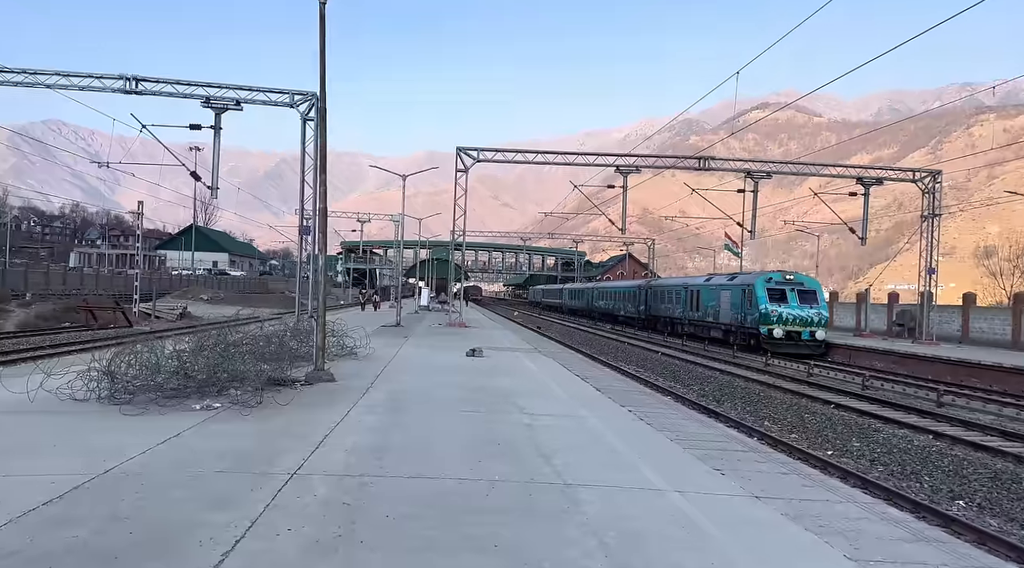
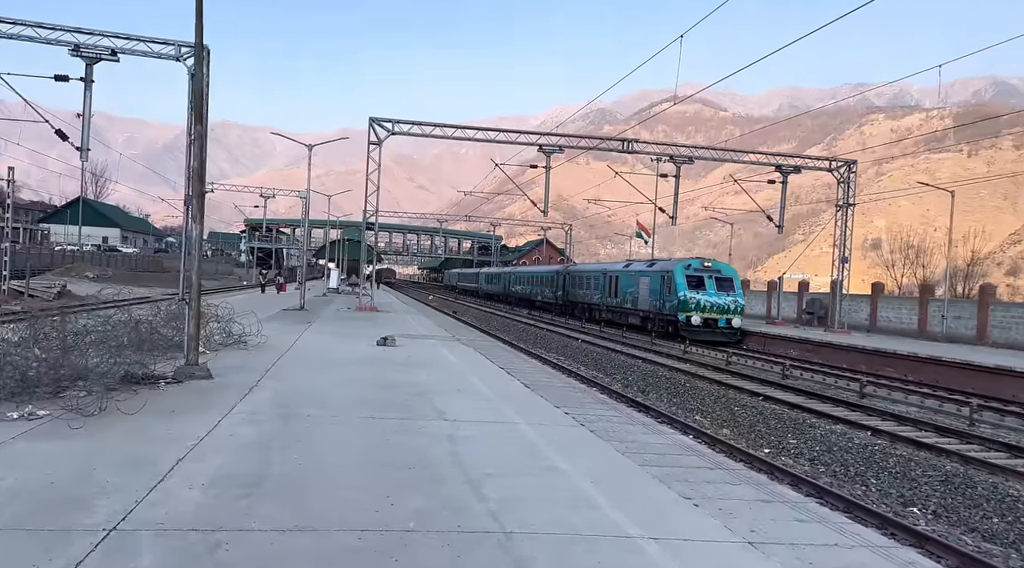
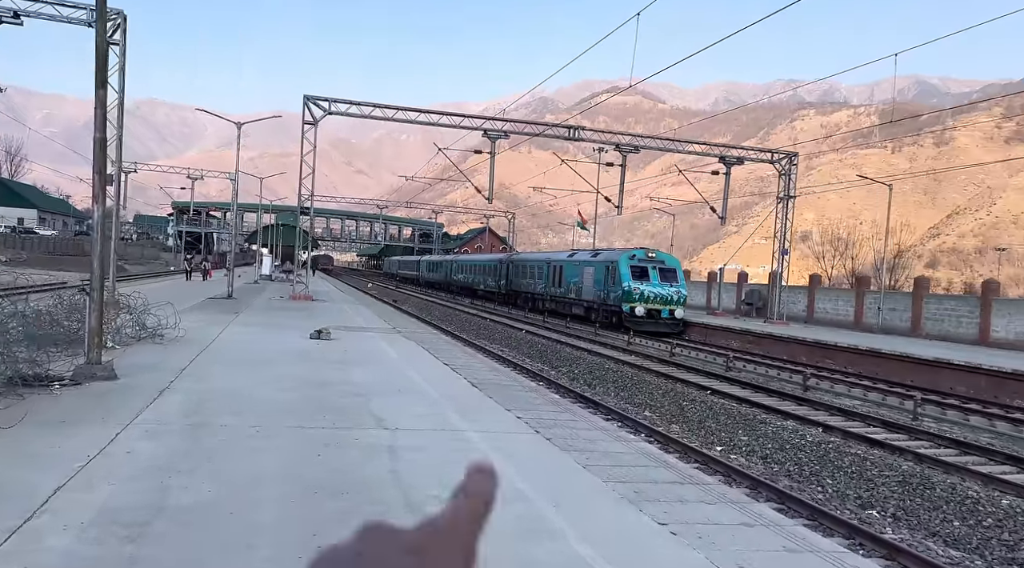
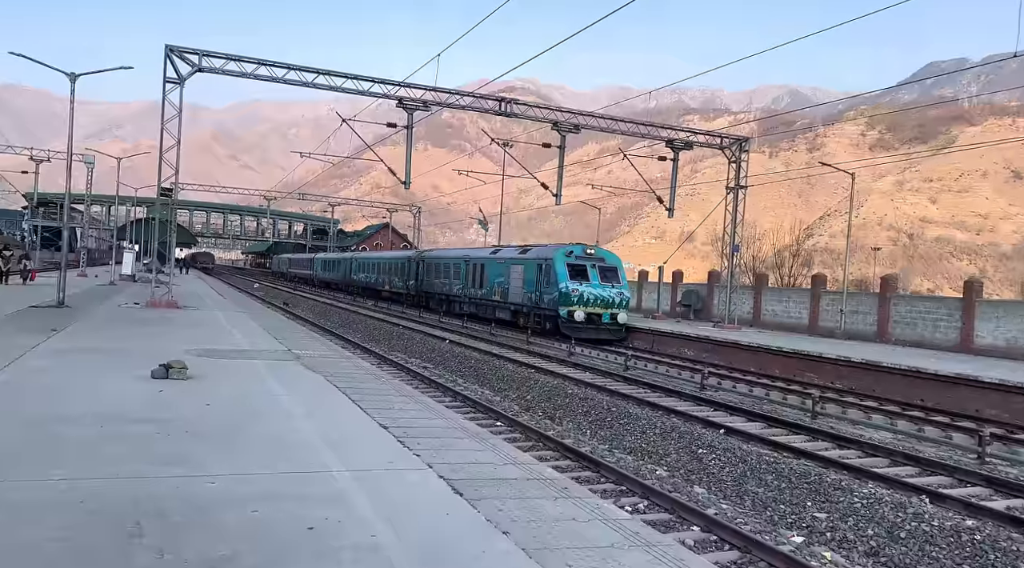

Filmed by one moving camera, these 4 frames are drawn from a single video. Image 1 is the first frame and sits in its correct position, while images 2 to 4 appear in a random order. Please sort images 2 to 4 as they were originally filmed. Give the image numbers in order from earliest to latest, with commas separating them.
2, 3, 4
